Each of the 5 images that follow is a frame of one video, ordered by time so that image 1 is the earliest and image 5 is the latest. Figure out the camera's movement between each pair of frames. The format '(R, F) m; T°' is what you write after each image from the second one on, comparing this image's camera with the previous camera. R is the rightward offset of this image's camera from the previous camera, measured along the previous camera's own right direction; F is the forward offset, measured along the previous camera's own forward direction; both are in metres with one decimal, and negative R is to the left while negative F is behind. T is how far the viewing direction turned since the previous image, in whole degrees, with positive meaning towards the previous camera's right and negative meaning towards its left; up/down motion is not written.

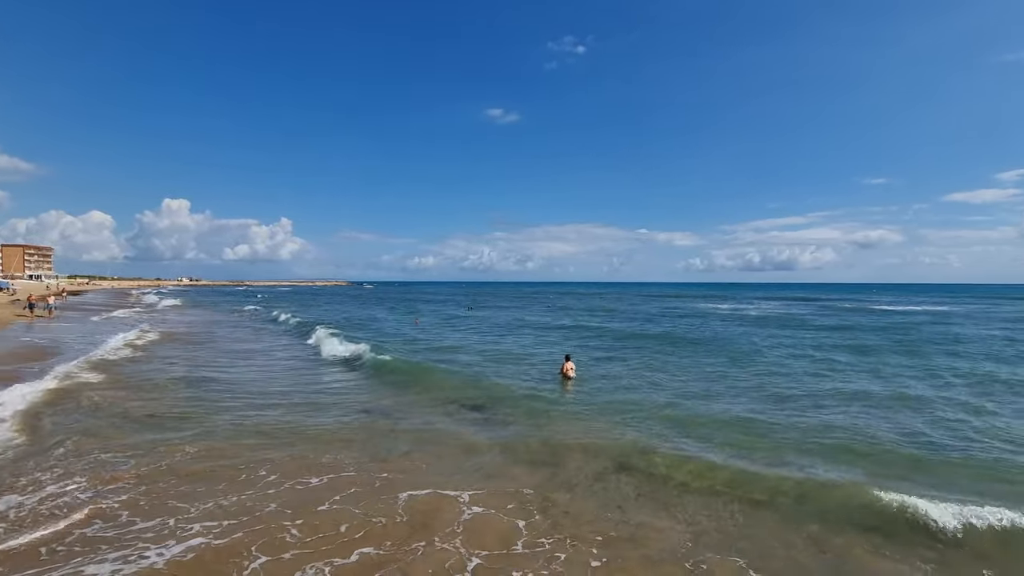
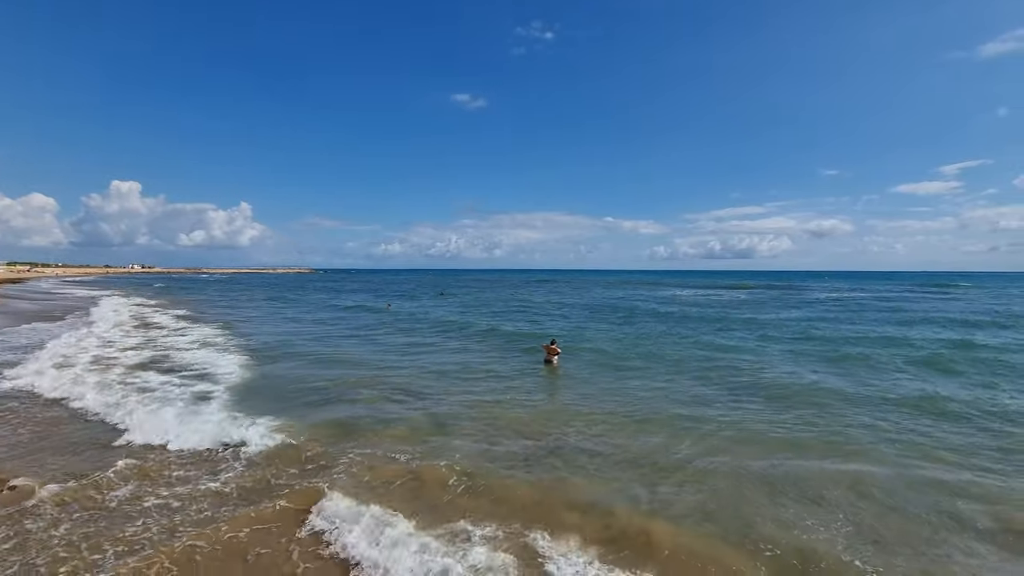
(0.0, -0.2) m; +4°
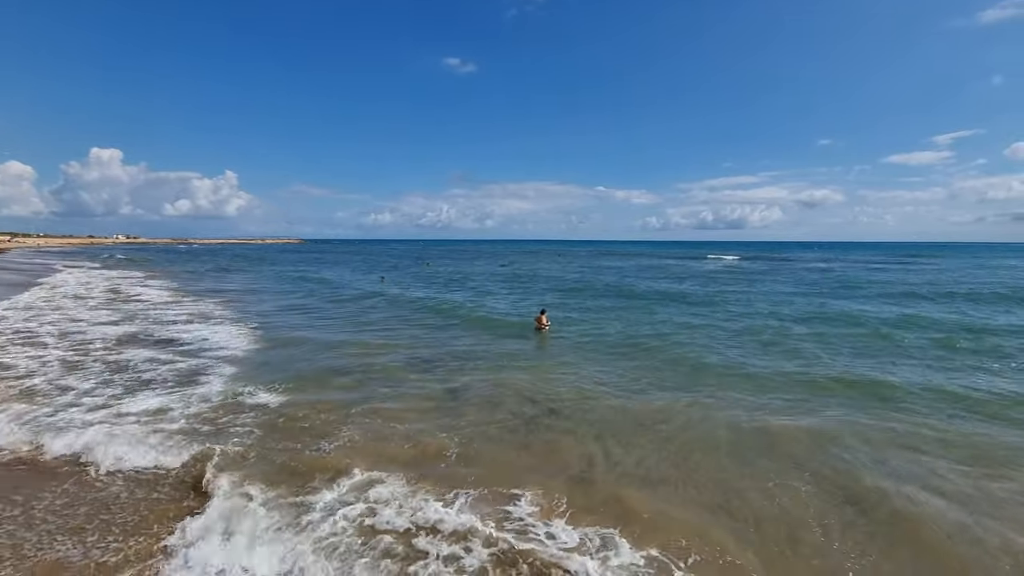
(-1.3, +0.9) m; +1°
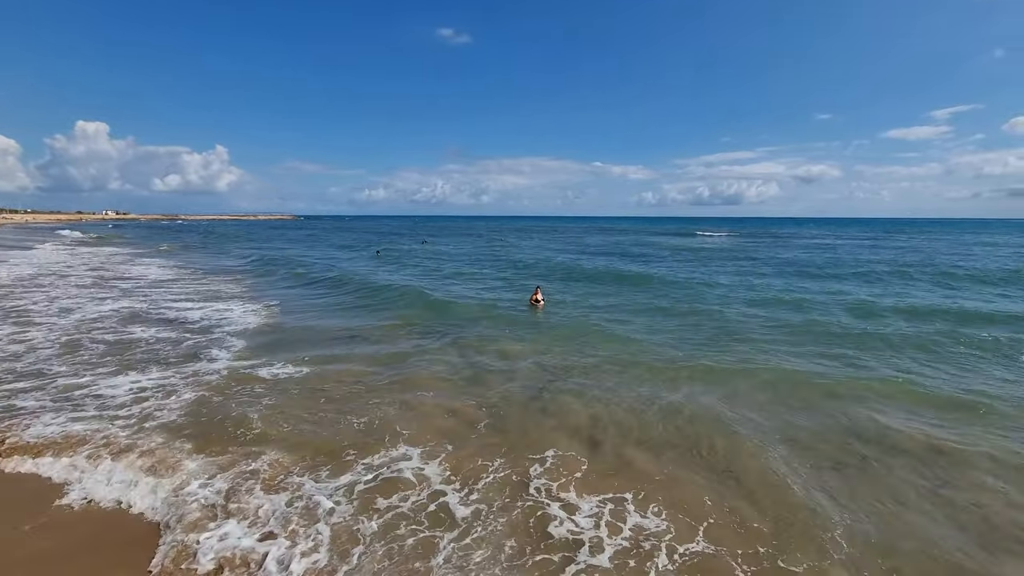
(-0.1, +0.4) m; +1°
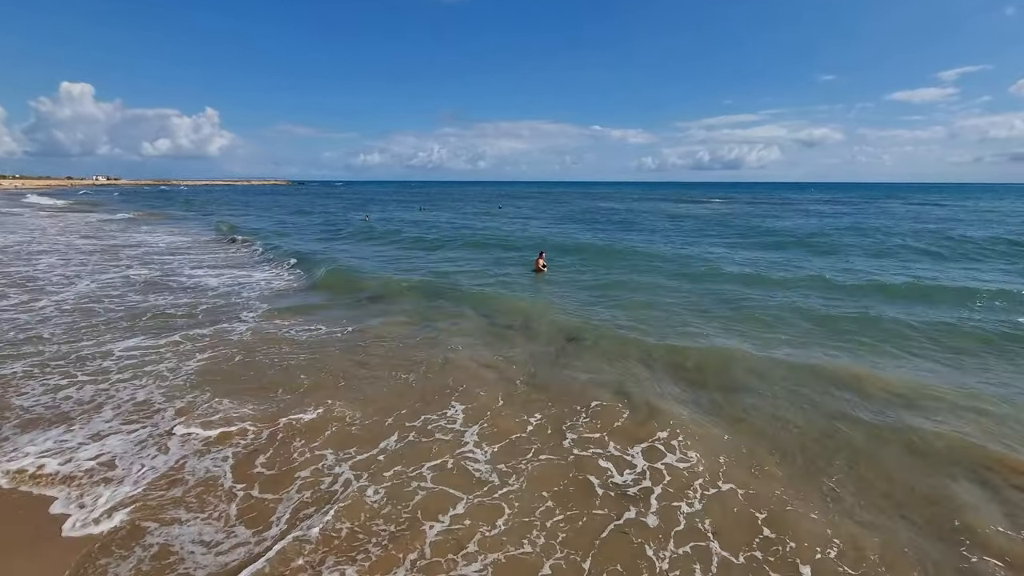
(-0.4, +0.5) m; 0°
